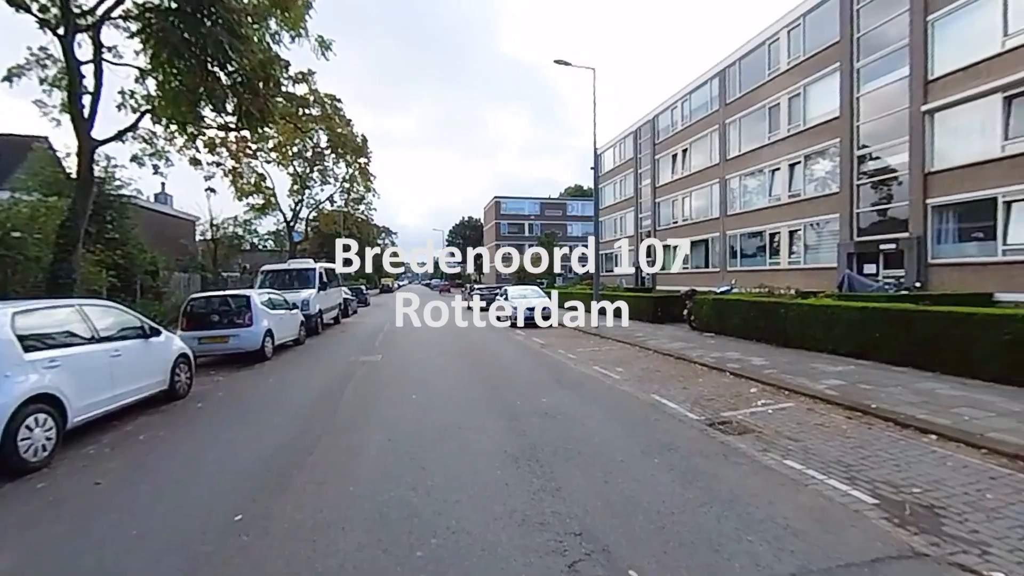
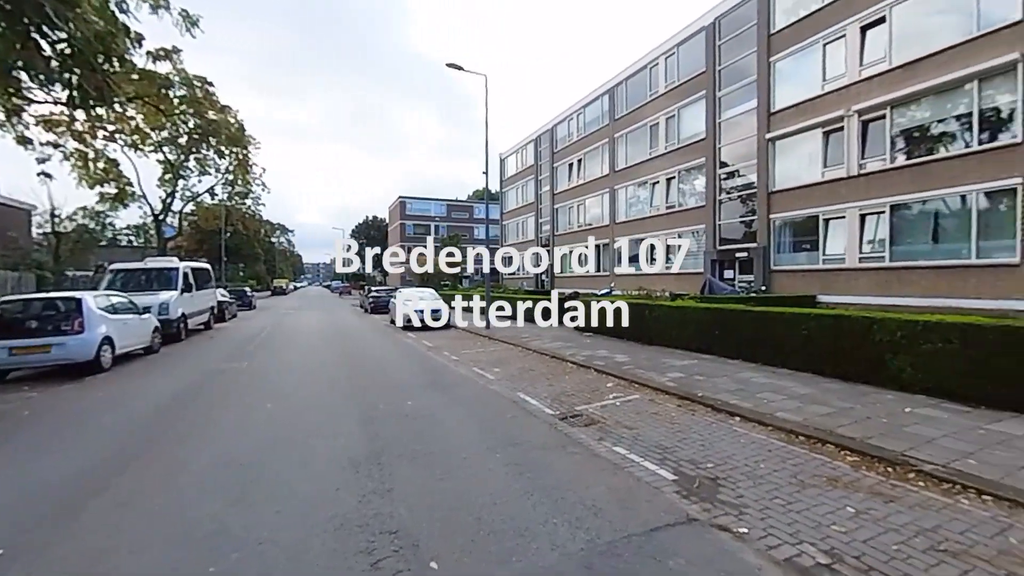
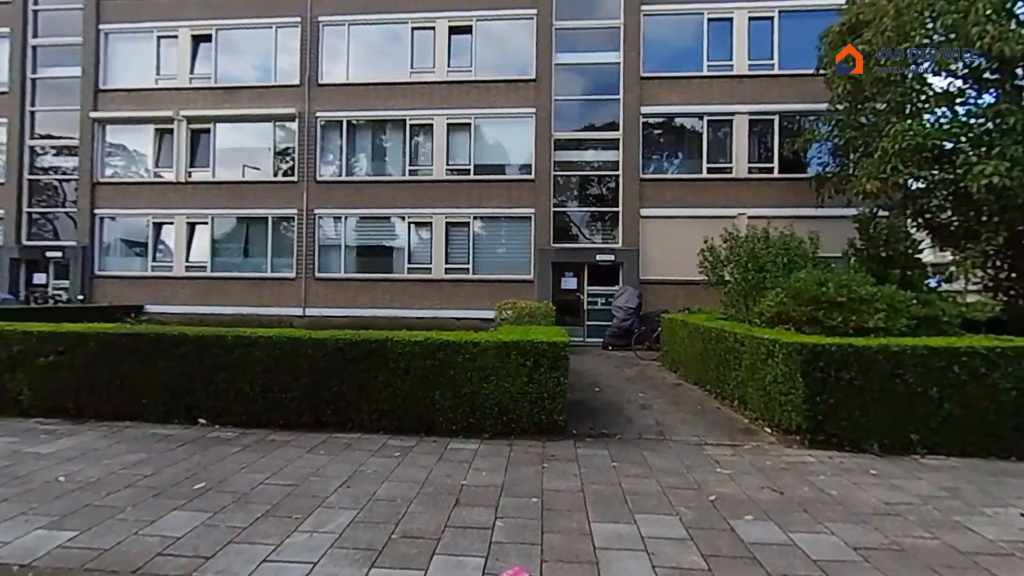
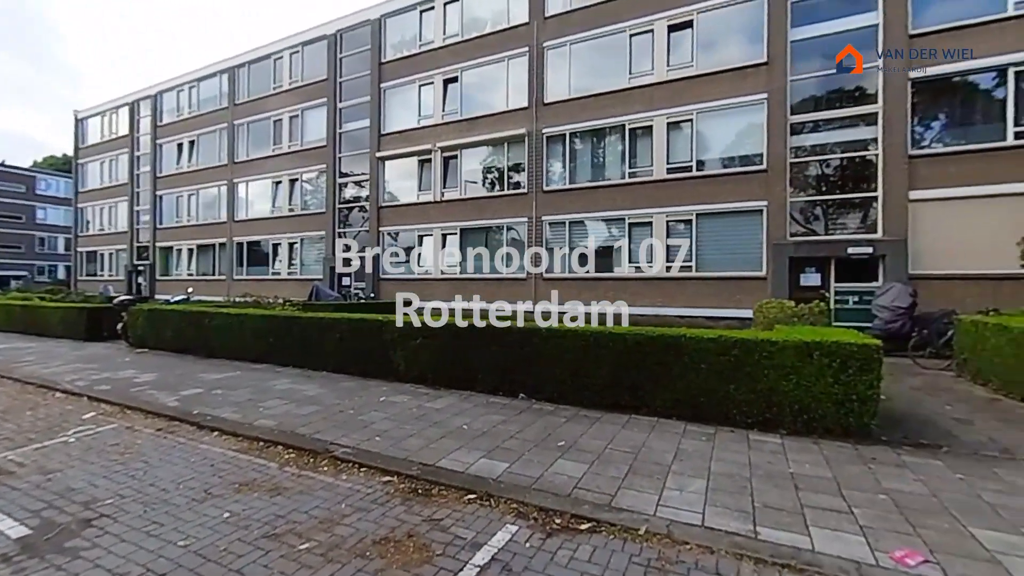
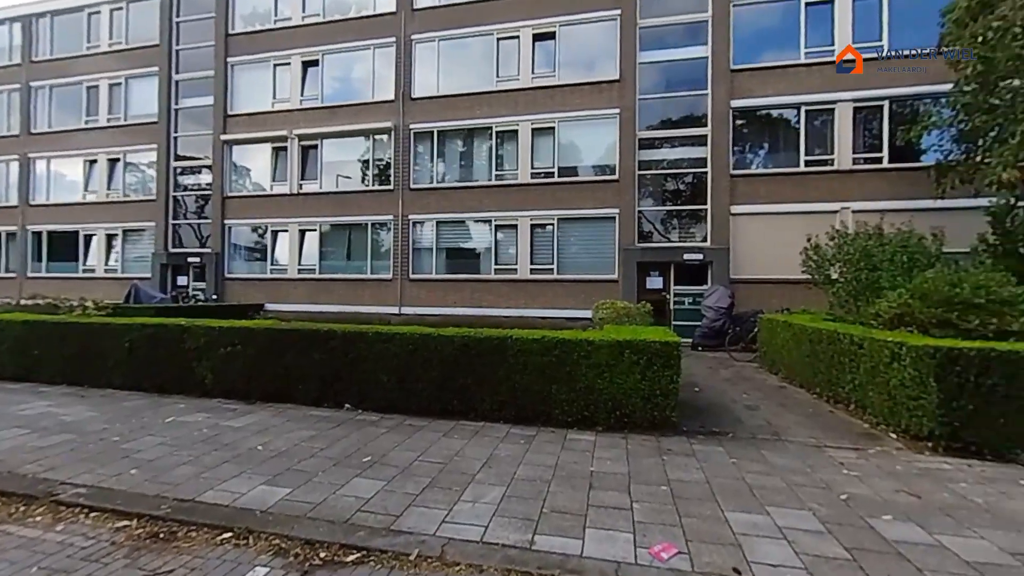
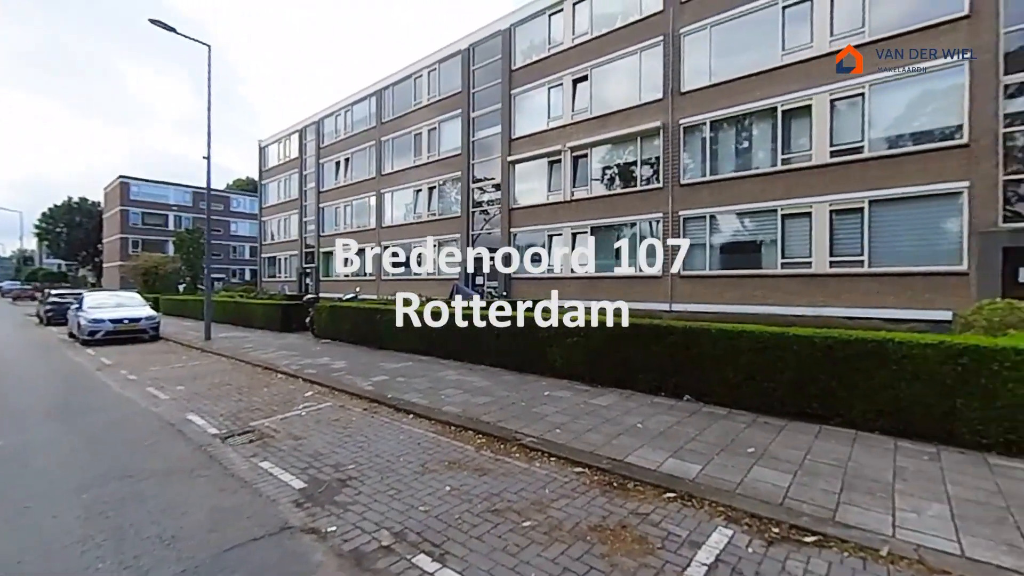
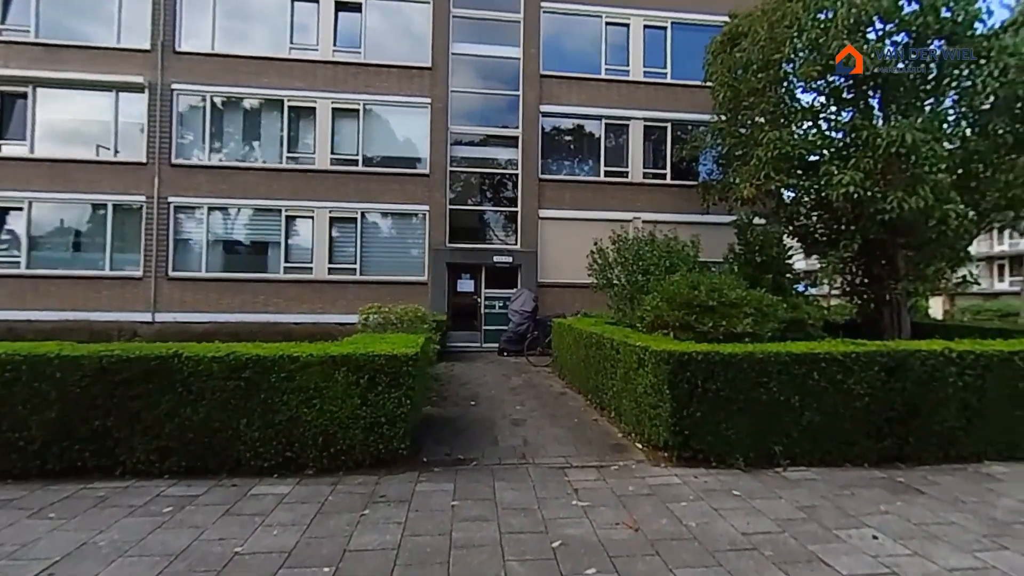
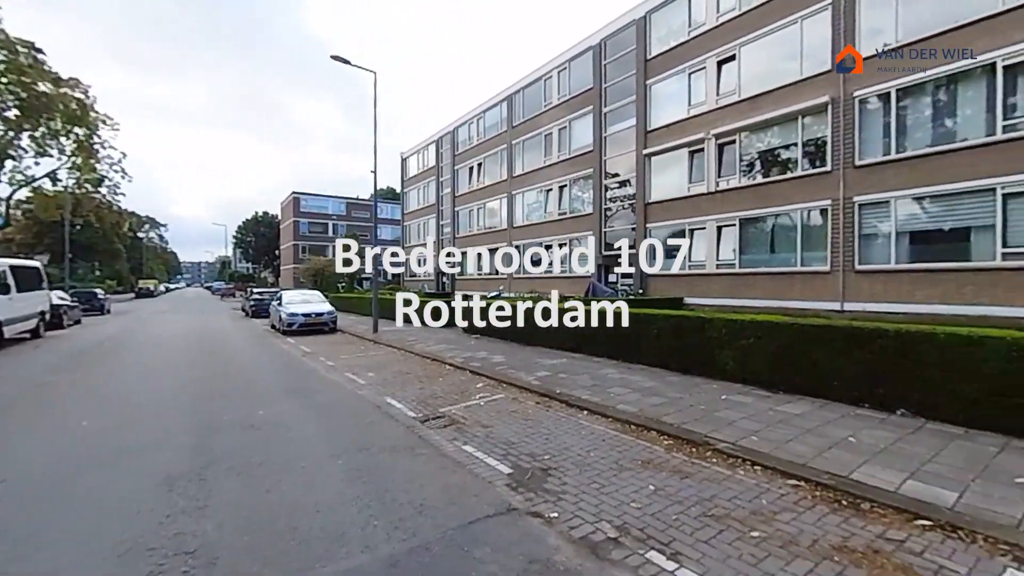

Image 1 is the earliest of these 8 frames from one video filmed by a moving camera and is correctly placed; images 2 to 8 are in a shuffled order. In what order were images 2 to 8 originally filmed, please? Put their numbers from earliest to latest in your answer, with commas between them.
2, 8, 6, 4, 5, 3, 7
